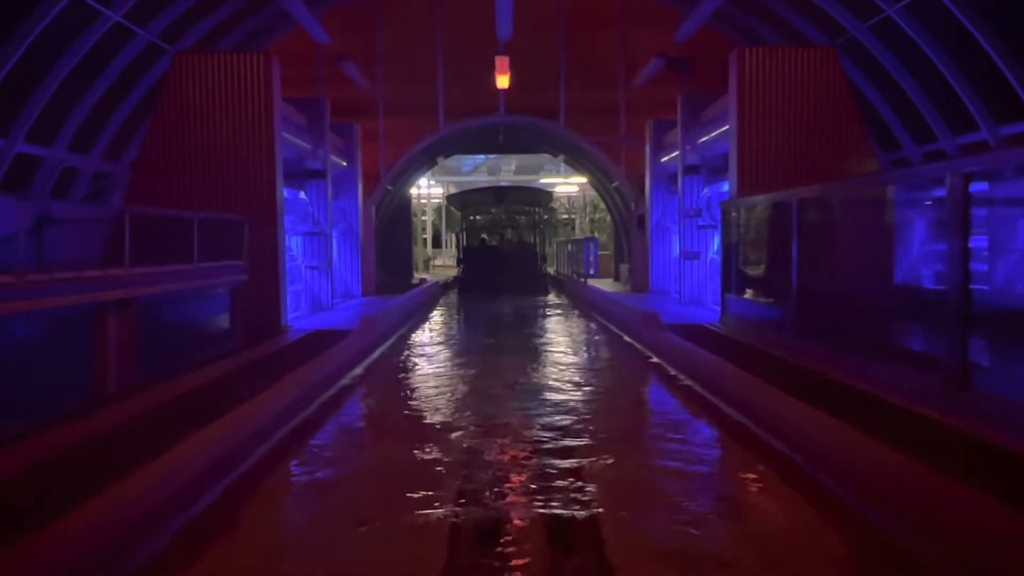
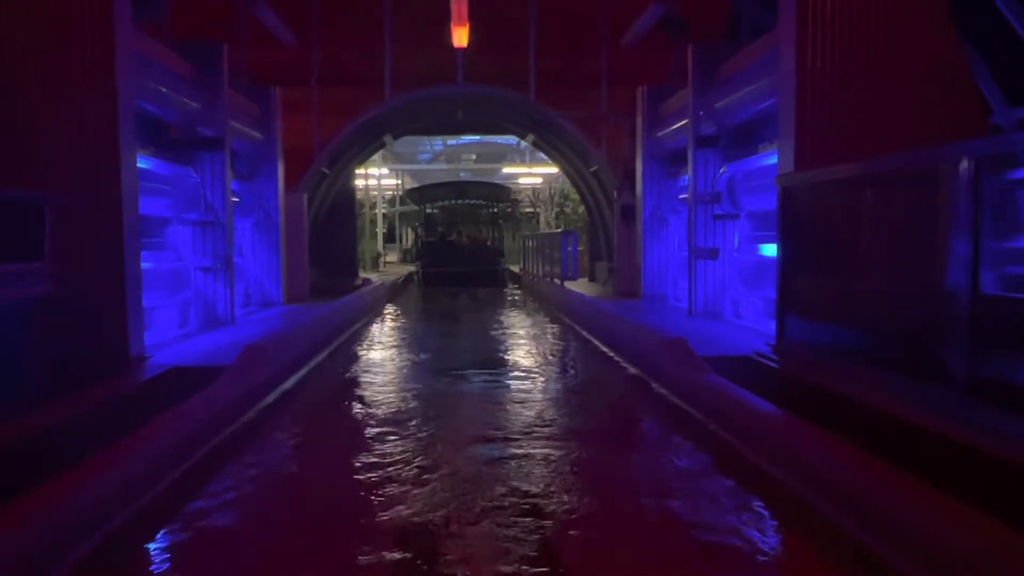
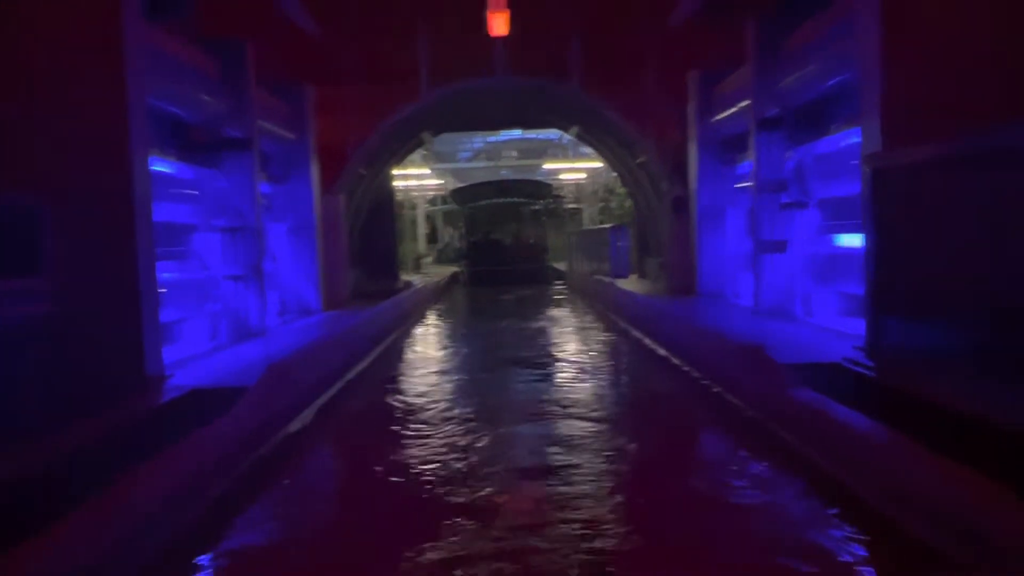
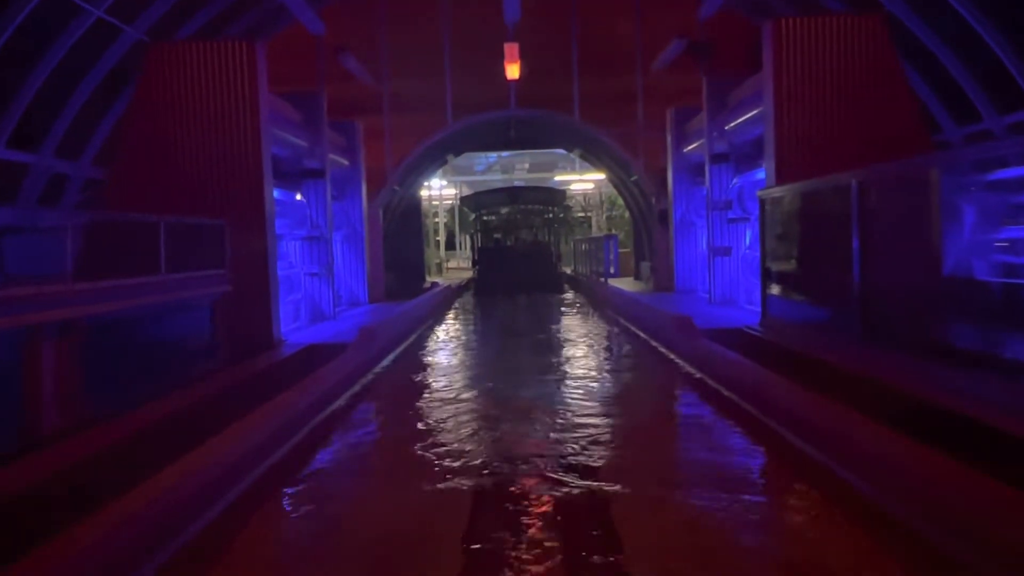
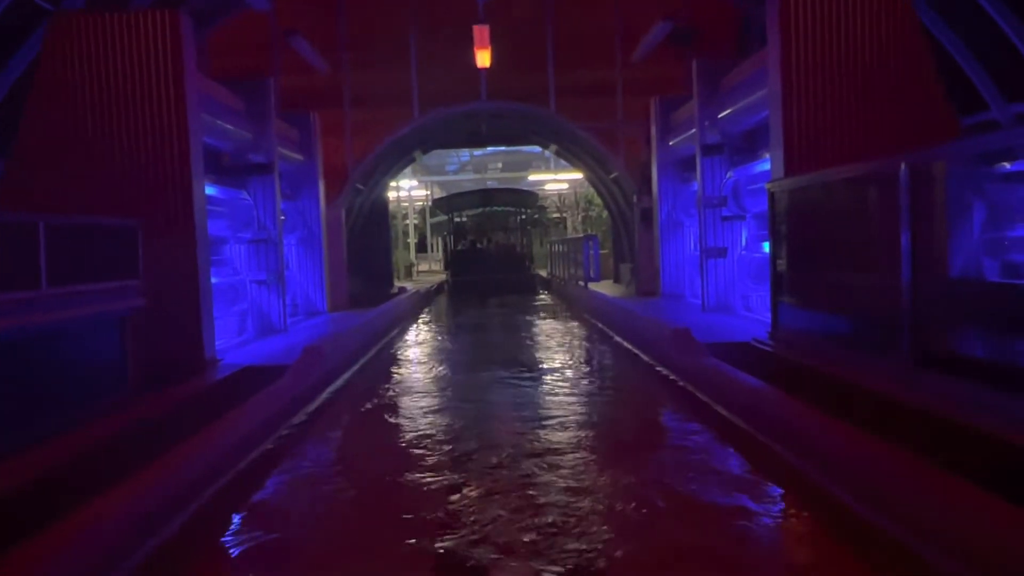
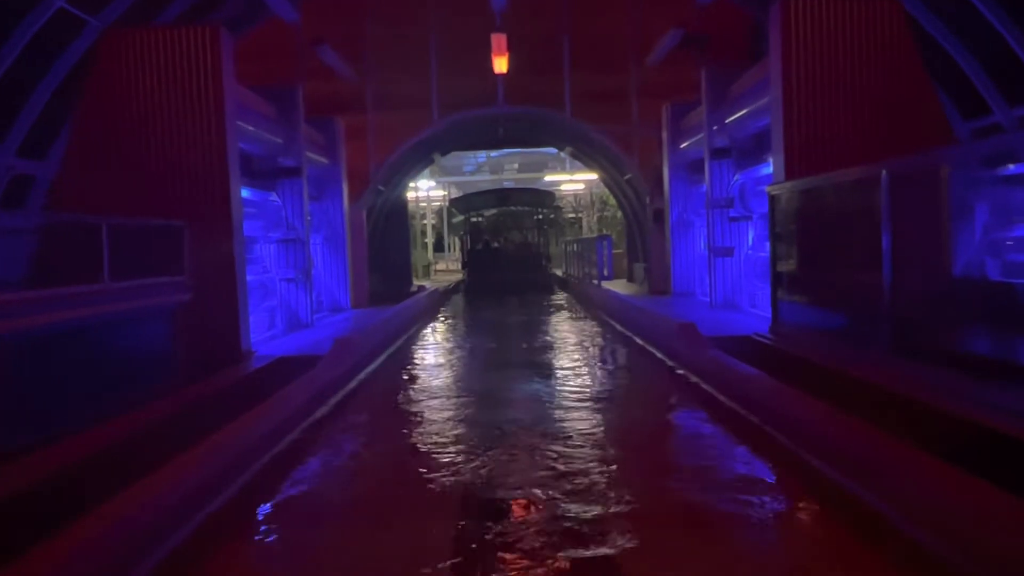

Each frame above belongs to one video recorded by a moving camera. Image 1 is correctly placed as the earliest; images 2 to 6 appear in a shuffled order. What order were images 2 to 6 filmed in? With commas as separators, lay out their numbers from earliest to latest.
4, 6, 5, 2, 3
